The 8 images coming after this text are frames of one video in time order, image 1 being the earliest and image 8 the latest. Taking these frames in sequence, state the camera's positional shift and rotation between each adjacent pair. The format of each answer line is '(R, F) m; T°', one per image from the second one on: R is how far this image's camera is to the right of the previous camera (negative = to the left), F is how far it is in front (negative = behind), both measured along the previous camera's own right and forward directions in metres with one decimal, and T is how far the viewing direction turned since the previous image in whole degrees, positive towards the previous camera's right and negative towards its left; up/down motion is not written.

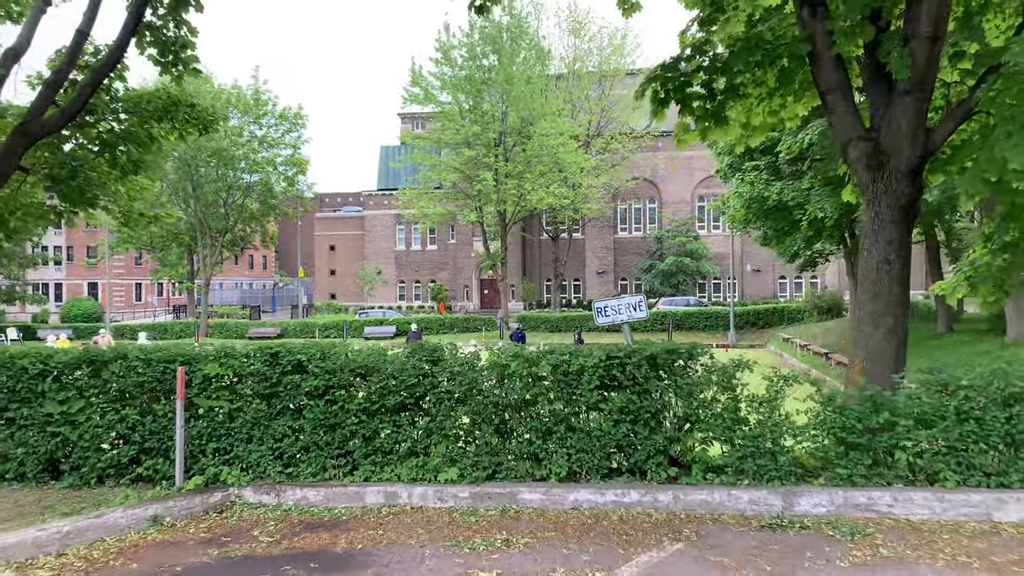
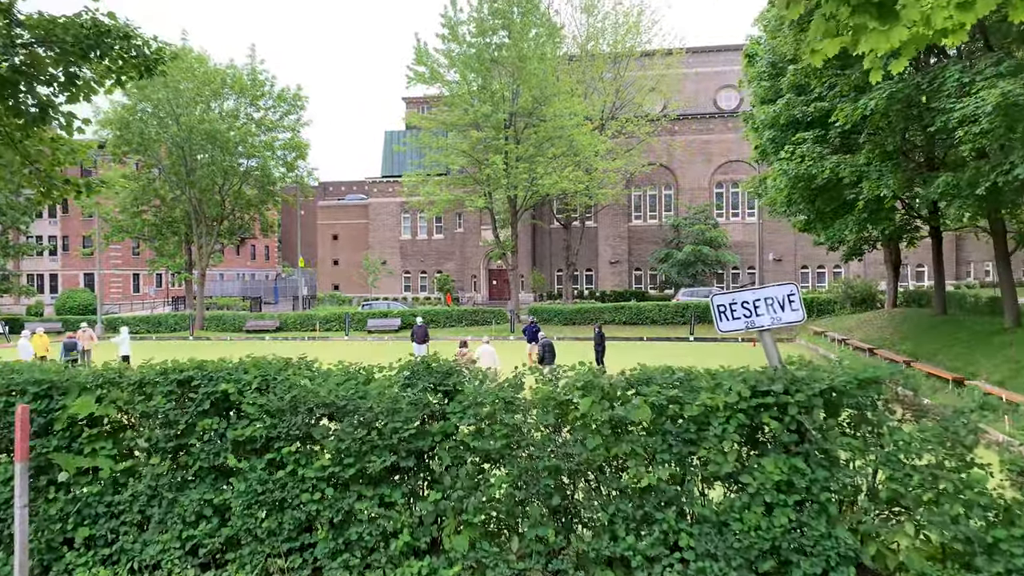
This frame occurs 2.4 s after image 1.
(-0.2, +2.1) m; 0°
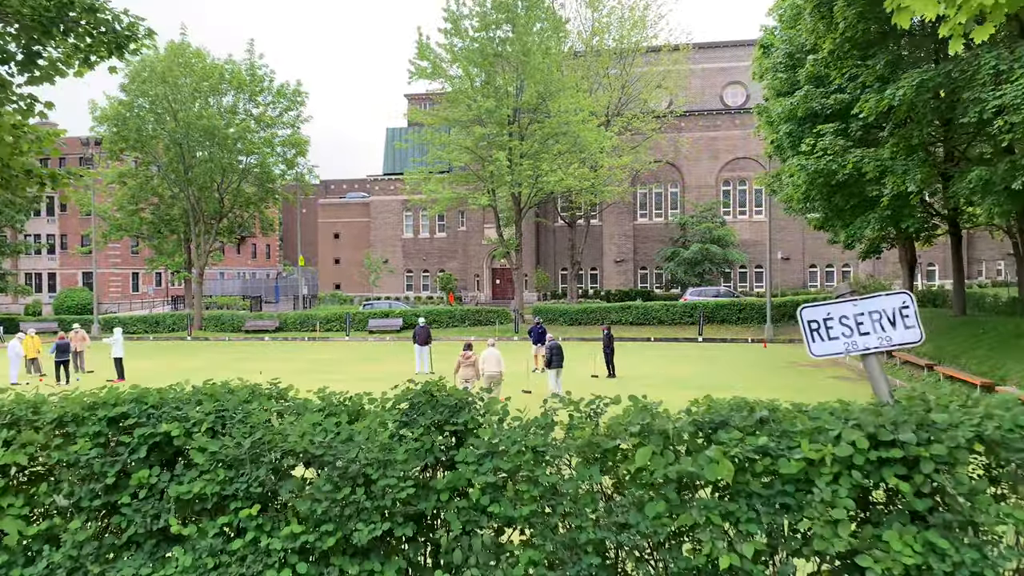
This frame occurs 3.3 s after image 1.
(-0.1, +0.7) m; 0°
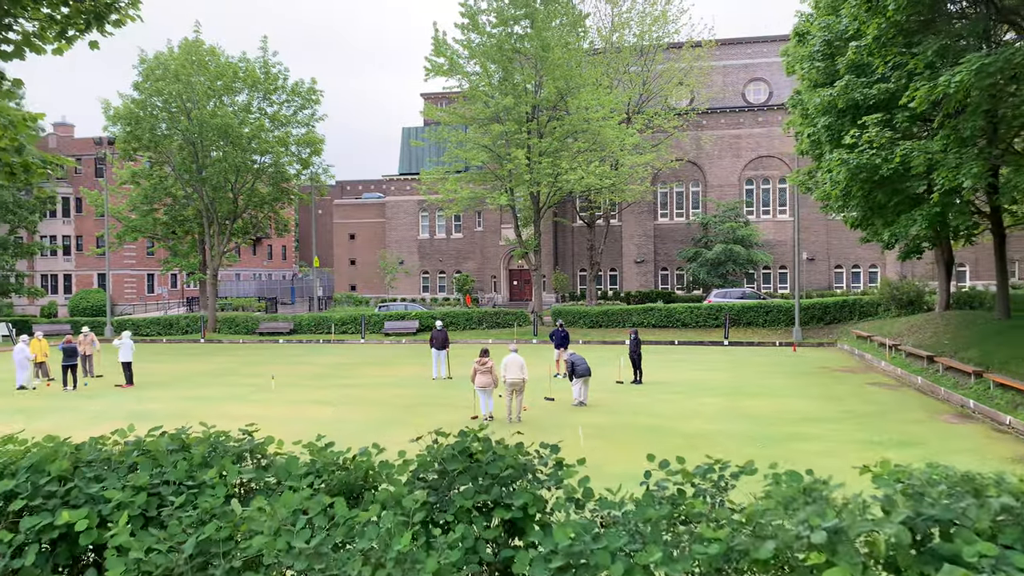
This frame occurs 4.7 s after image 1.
(-0.1, +0.9) m; -1°
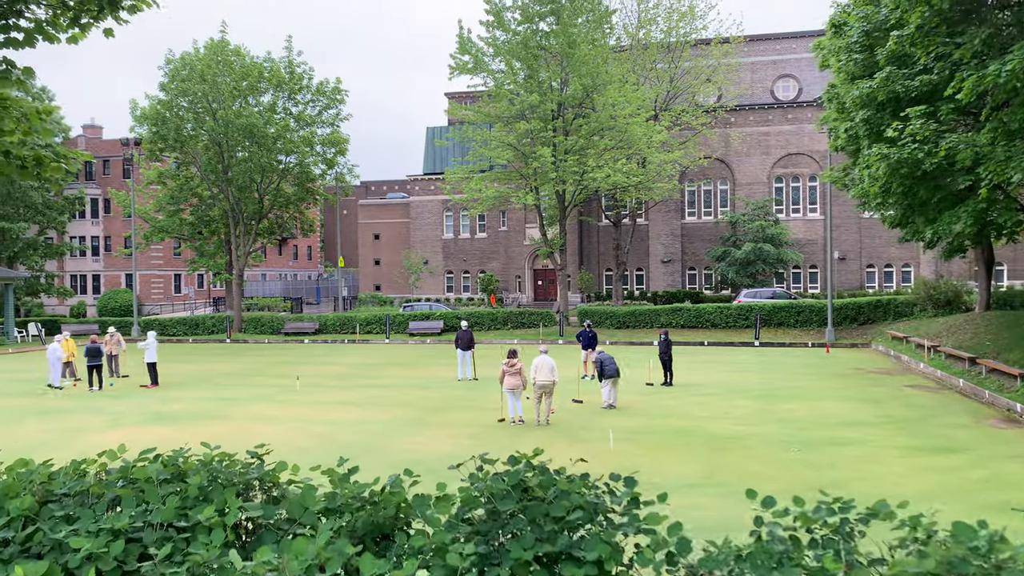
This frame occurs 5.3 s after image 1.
(-0.1, +0.4) m; -2°
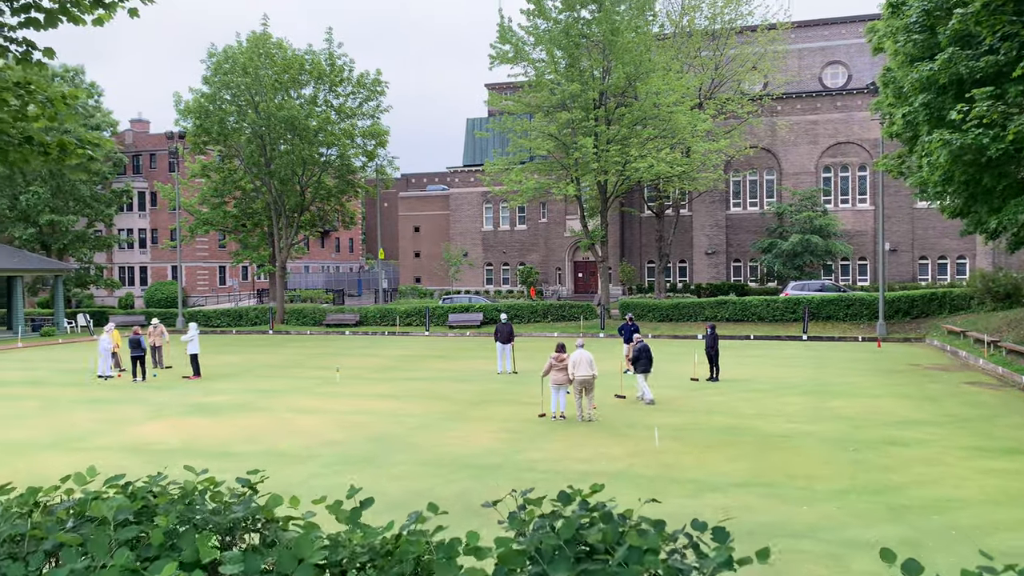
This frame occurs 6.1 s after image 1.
(0.0, +0.4) m; -3°
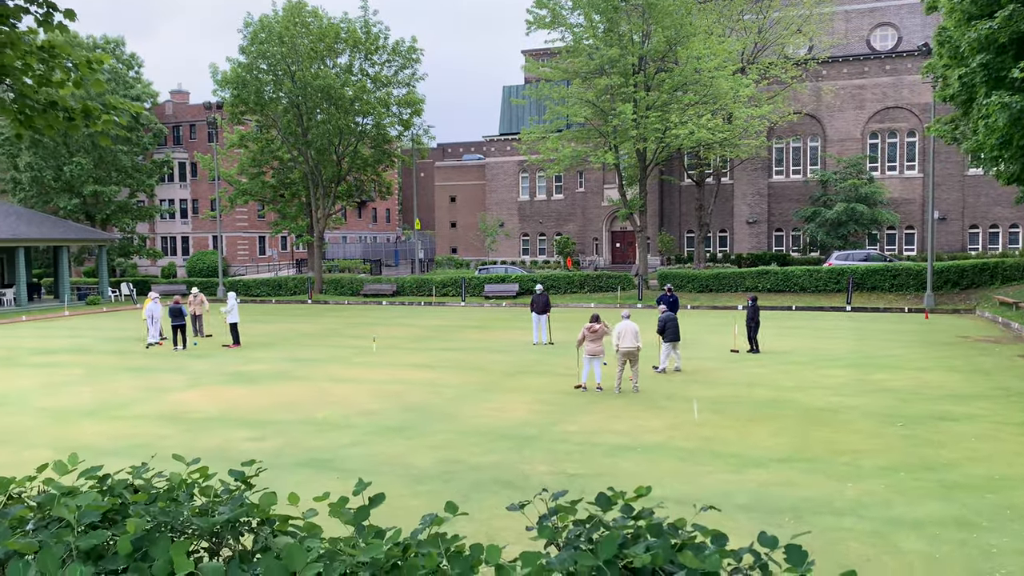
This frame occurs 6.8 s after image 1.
(0.0, +0.2) m; -3°
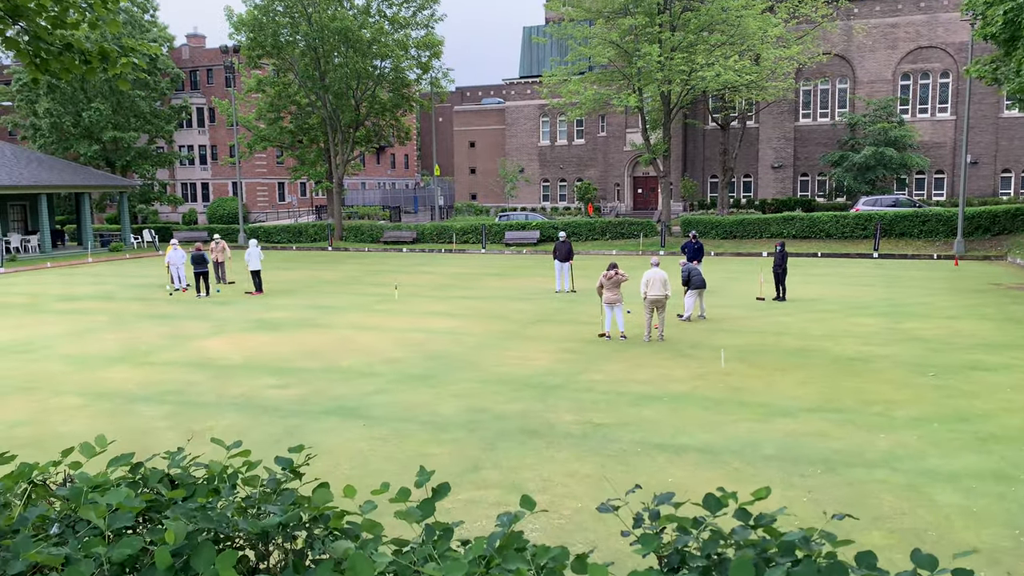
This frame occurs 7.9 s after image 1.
(-0.1, +0.2) m; -1°
